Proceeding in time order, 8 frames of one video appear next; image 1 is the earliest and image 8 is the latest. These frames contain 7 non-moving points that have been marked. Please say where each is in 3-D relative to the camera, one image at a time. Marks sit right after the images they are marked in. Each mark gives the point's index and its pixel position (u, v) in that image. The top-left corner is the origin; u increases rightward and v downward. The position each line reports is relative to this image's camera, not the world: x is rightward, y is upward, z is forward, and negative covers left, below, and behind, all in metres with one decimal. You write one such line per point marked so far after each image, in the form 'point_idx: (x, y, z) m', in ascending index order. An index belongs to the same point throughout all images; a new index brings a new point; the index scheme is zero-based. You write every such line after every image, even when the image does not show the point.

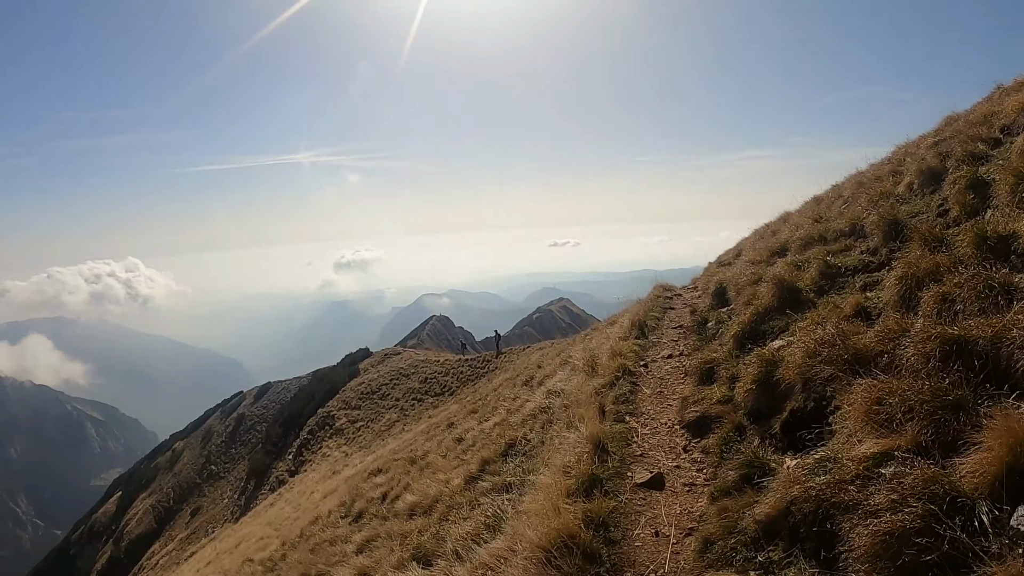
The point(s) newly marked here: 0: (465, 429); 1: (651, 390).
0: (-1.5, -4.4, +14.3) m
1: (+2.2, -1.7, +7.5) m
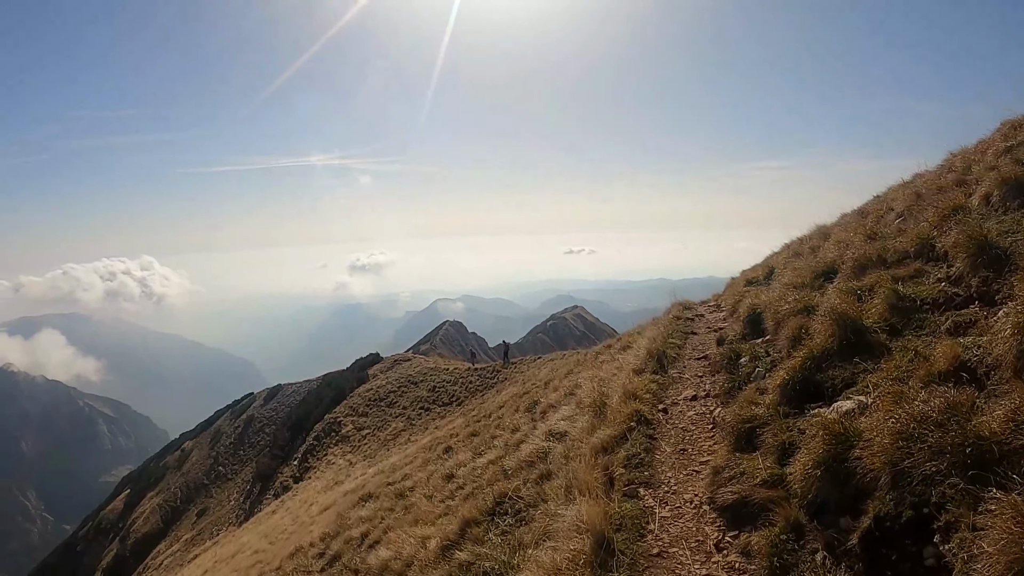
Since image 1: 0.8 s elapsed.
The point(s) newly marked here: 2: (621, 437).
0: (-1.5, -4.9, +12.9) m
1: (+2.1, -2.1, +6.0) m
2: (+1.5, -2.1, +6.5) m
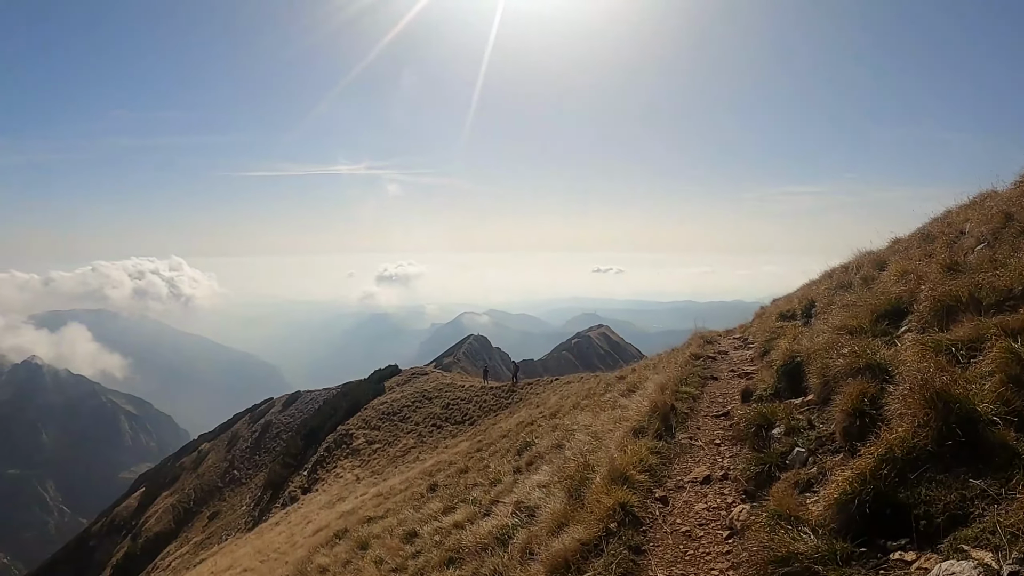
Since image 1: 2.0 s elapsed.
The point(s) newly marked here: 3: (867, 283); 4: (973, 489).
0: (-1.9, -5.3, +11.1) m
1: (+1.3, -2.5, +4.1) m
2: (+0.8, -2.5, +4.6) m
3: (+7.6, +0.1, +9.9) m
4: (+3.1, -1.4, +3.1) m
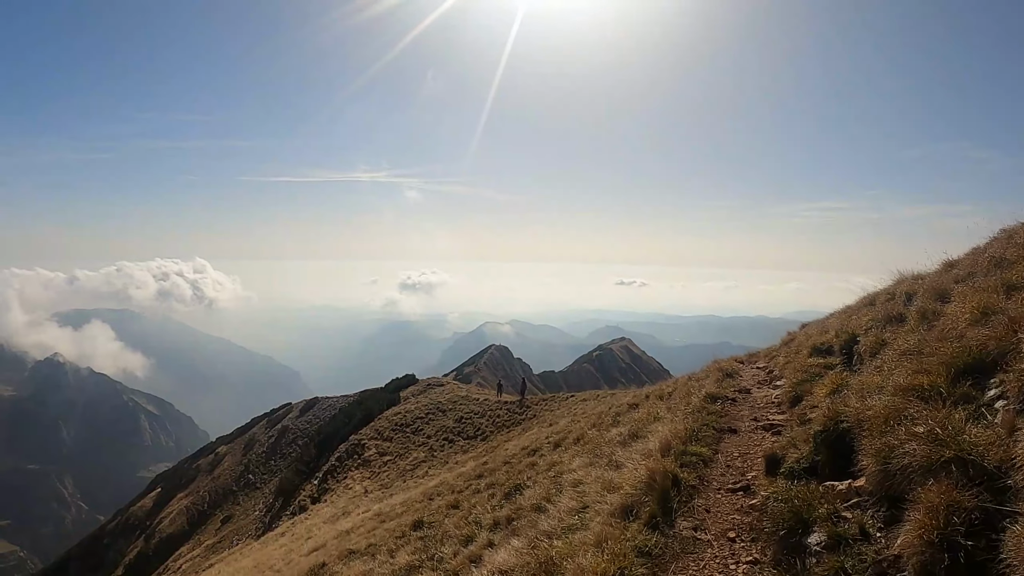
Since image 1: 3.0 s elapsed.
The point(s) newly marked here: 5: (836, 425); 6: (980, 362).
0: (-2.4, -5.7, +9.6) m
1: (+0.6, -2.8, +2.5) m
2: (+0.2, -2.9, +3.1) m
3: (+7.3, -0.6, +8.0) m
4: (+2.4, -1.7, +1.5) m
5: (+3.9, -1.6, +5.5) m
6: (+5.3, -0.9, +5.2) m
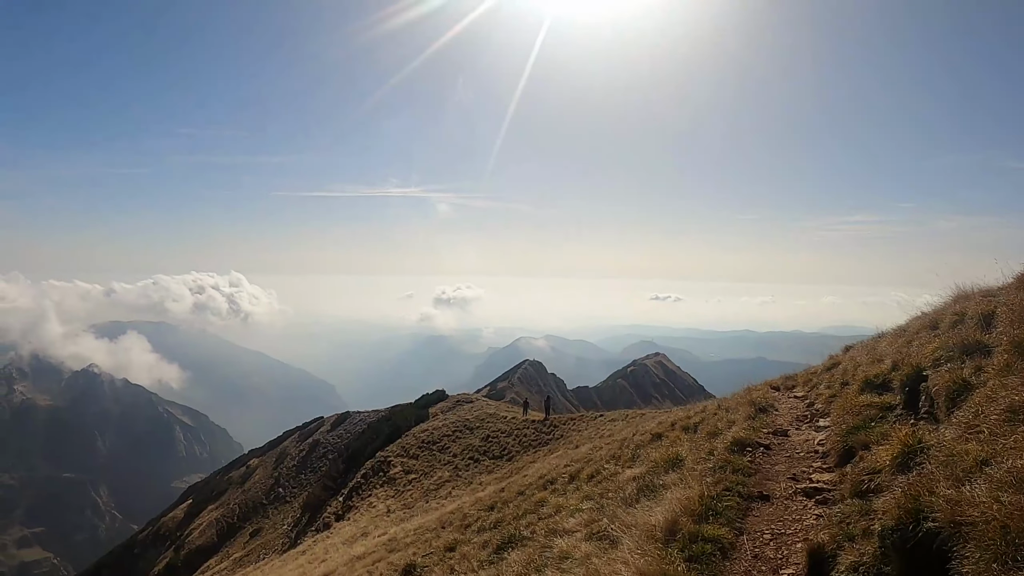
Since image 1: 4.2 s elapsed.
0: (-2.7, -6.1, +8.2) m
1: (-0.2, -3.0, +1.0) m
2: (-0.6, -3.0, +1.6) m
3: (+6.9, -0.9, +6.1) m
4: (+1.5, -1.8, -0.1) m
5: (+3.3, -1.9, +3.8) m
6: (+4.7, -1.1, +3.4) m
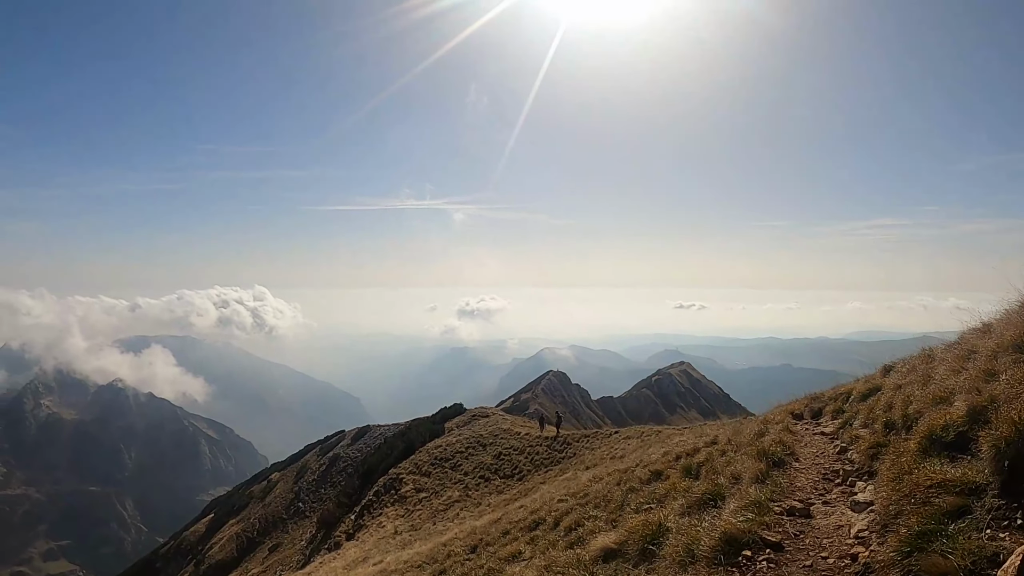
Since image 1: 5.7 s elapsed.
0: (-3.3, -6.2, +6.5) m
1: (-1.3, -2.8, -0.8) m
2: (-1.7, -2.9, -0.2) m
3: (+6.0, -0.8, +3.9) m
4: (+0.3, -1.6, -2.0) m
5: (+2.3, -1.8, +1.8) m
6: (+3.7, -1.0, +1.4) m
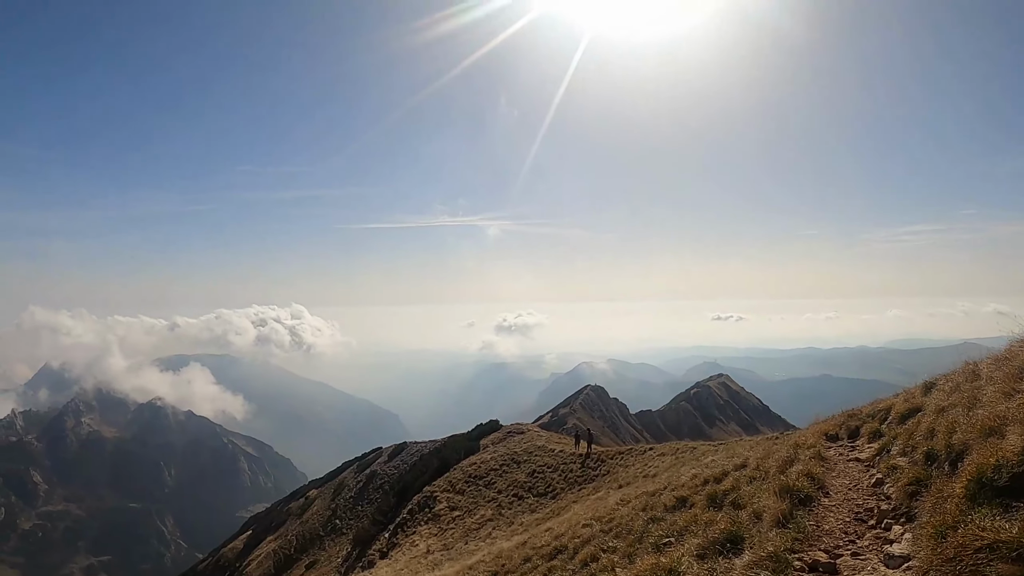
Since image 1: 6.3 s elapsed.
0: (-4.1, -6.0, +4.7) m
1: (-2.8, -2.3, -2.6) m
2: (-3.1, -2.4, -1.9) m
3: (+4.9, -0.3, +1.5) m
4: (-1.3, -1.1, -3.9) m
5: (+1.0, -1.3, -0.3) m
6: (+2.4, -0.4, -0.8) m
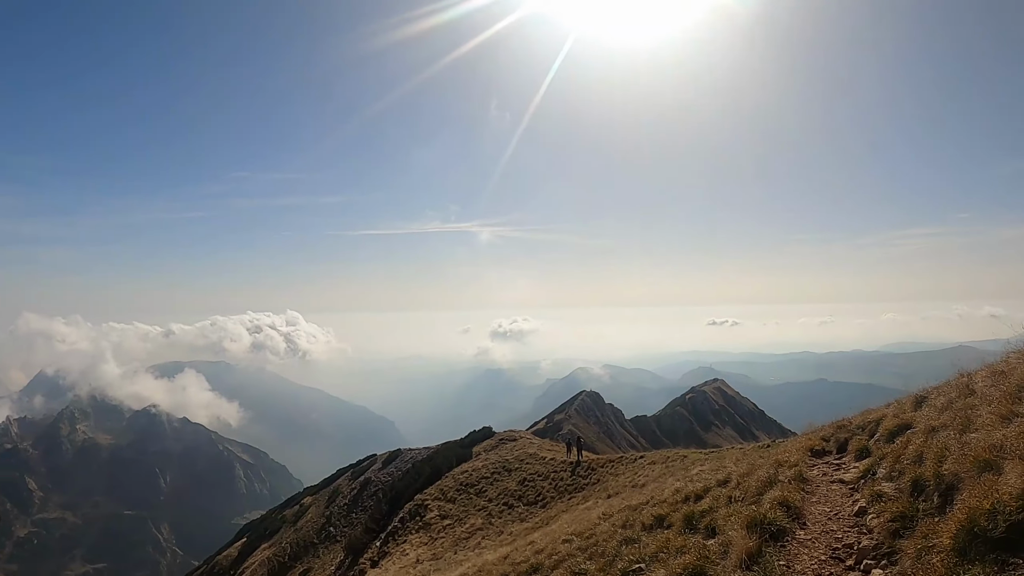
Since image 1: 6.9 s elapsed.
0: (-4.4, -6.0, +5.2) m
1: (-3.1, -2.3, -2.1) m
2: (-3.4, -2.4, -1.4) m
3: (+4.6, -0.2, +2.1) m
4: (-1.6, -1.0, -3.3) m
5: (+0.7, -1.2, +0.3) m
6: (+2.1, -0.3, -0.2) m
